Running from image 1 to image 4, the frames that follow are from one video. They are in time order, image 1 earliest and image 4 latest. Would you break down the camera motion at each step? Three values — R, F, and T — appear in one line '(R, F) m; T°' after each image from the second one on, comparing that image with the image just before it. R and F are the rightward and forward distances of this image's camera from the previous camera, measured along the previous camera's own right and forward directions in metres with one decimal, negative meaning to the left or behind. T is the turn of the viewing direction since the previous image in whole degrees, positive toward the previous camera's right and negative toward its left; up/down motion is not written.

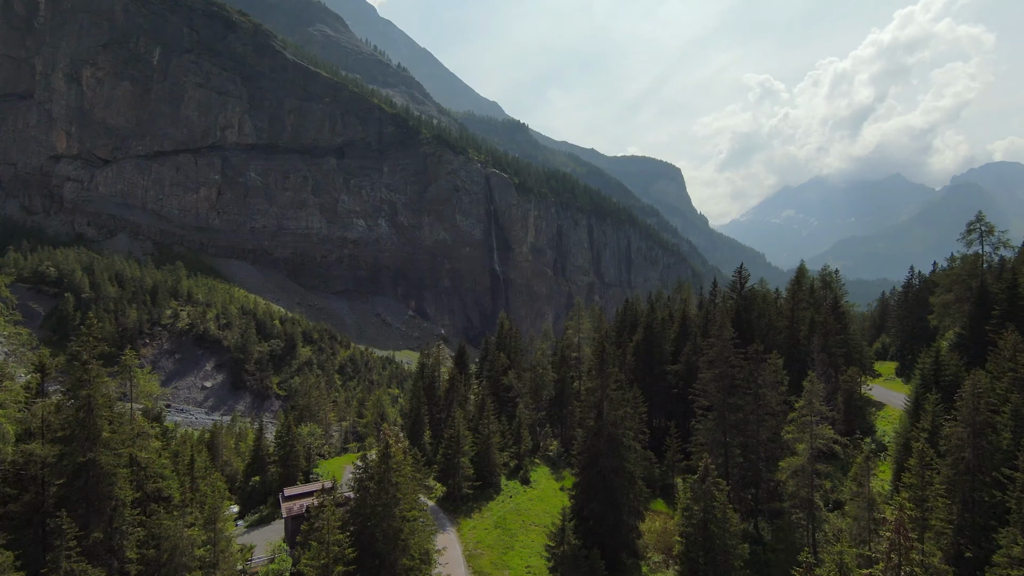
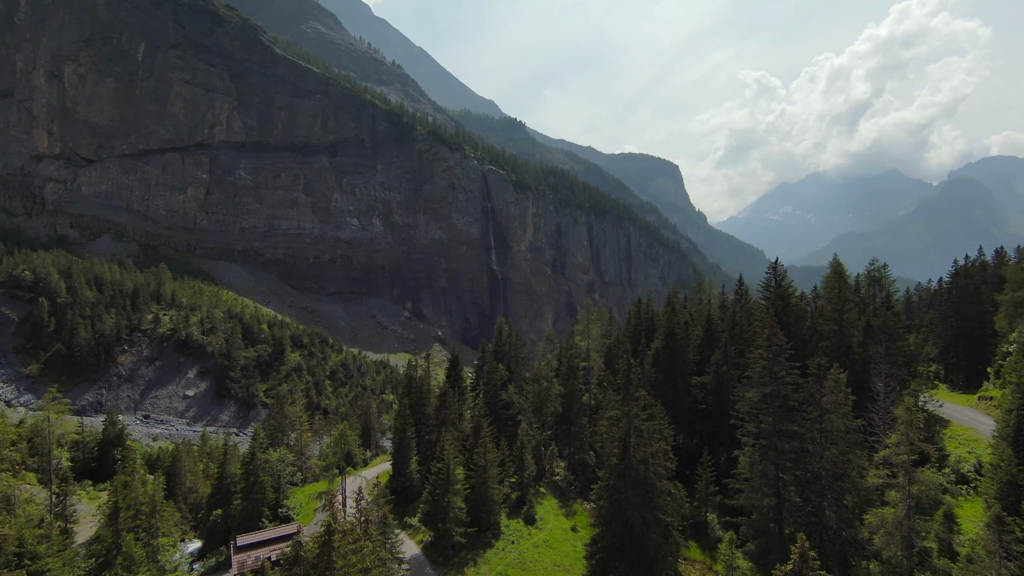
(0.0, +3.2) m; 0°
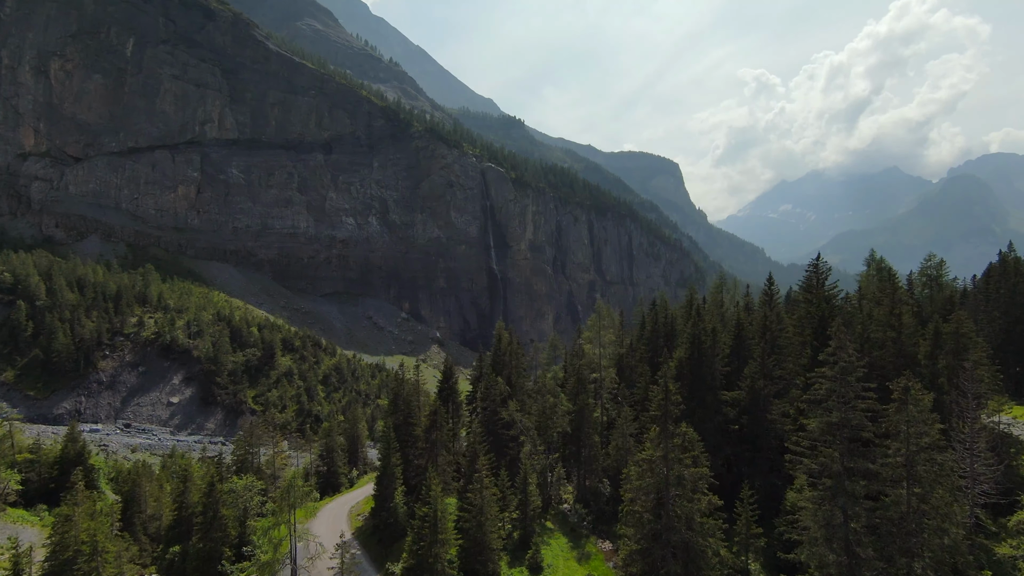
(0.0, +2.7) m; 0°
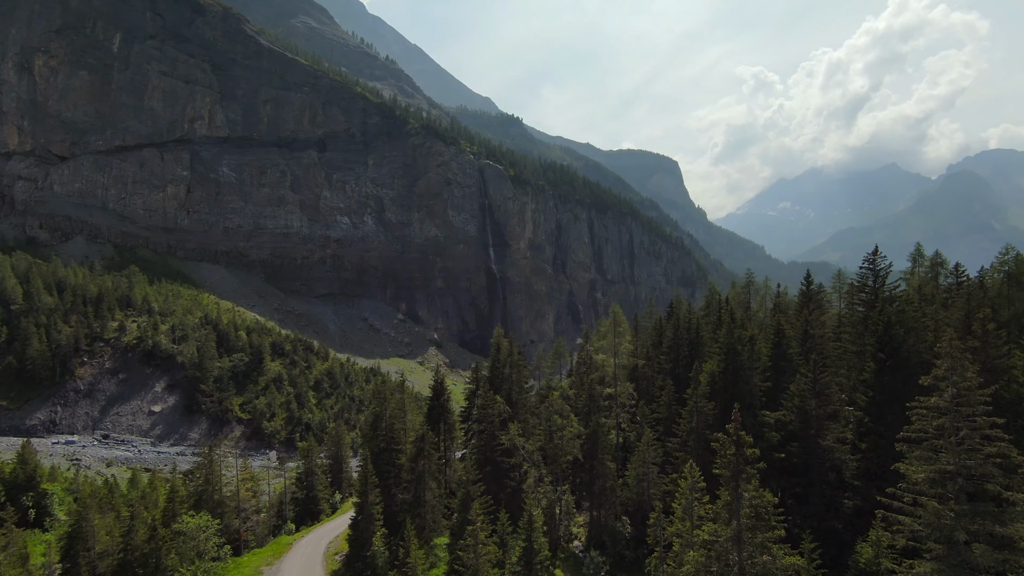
(0.0, +2.8) m; 0°
